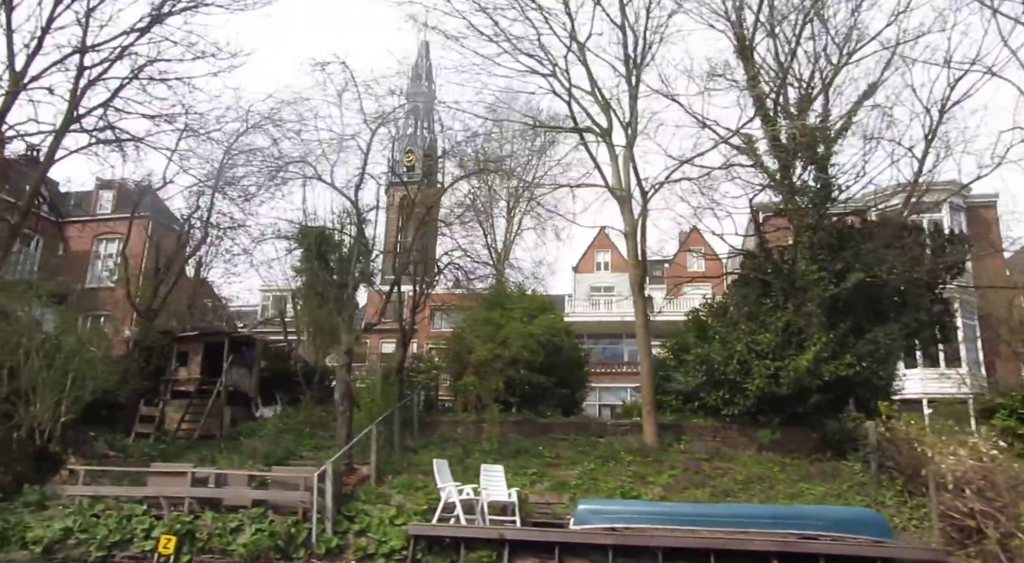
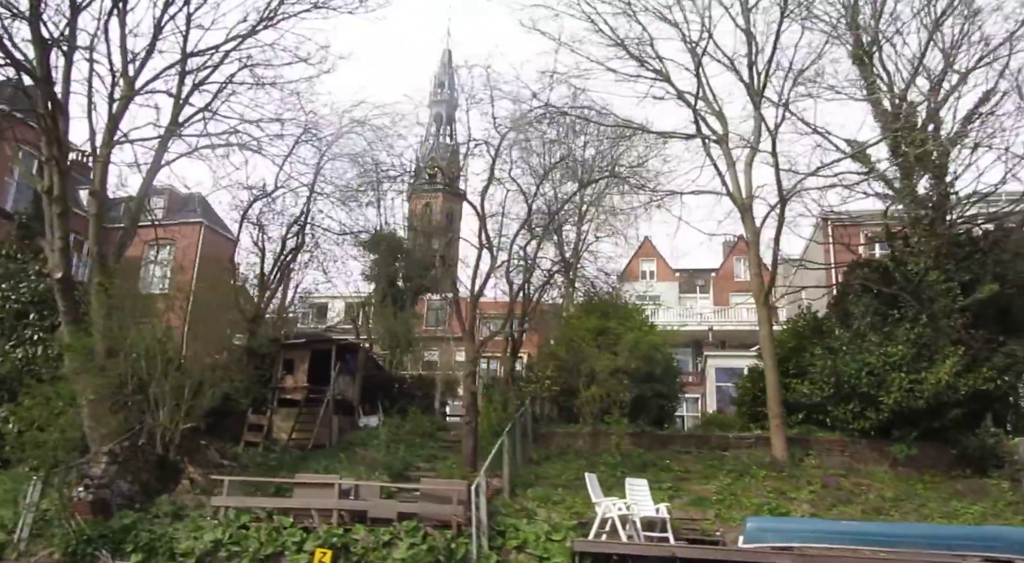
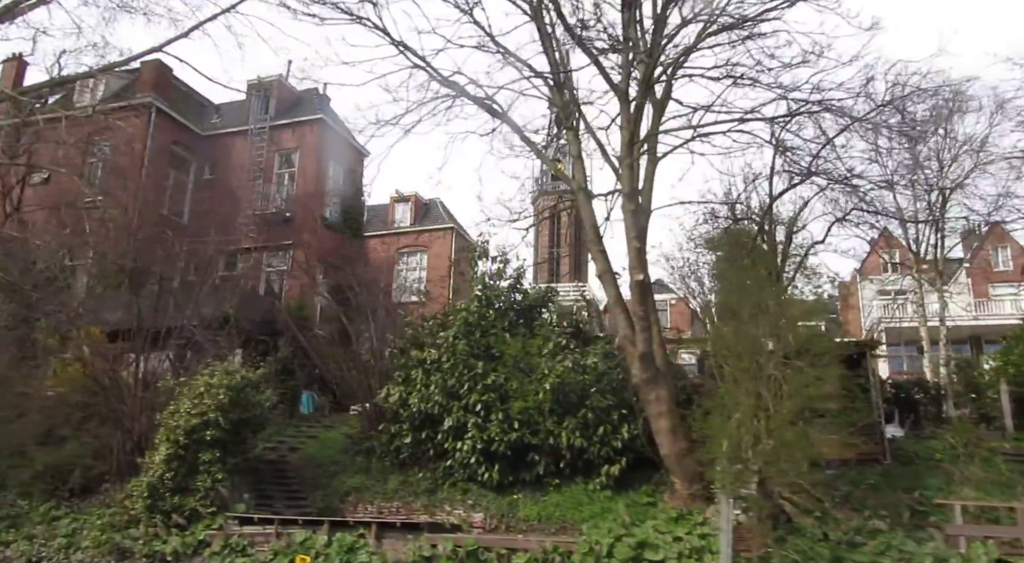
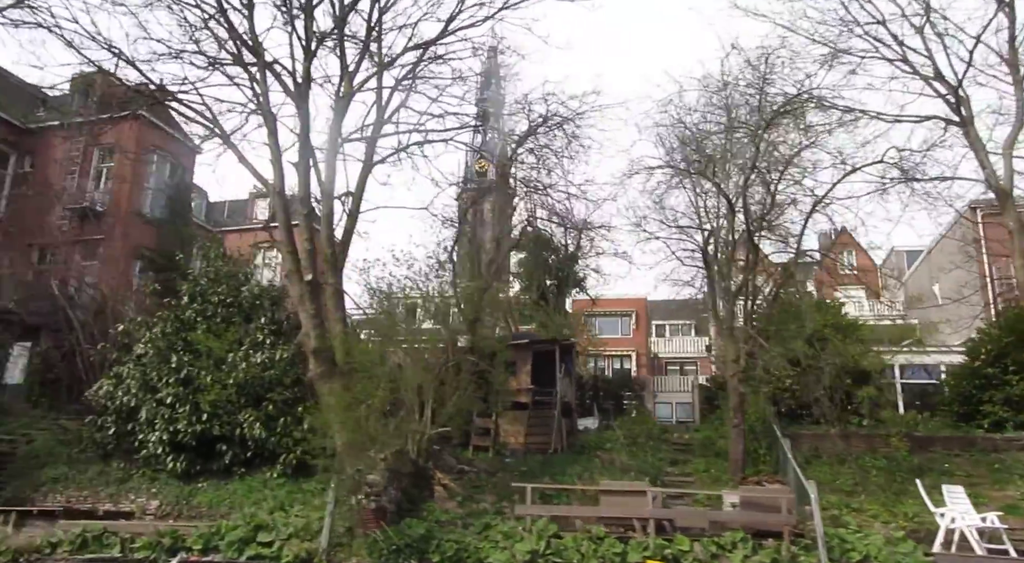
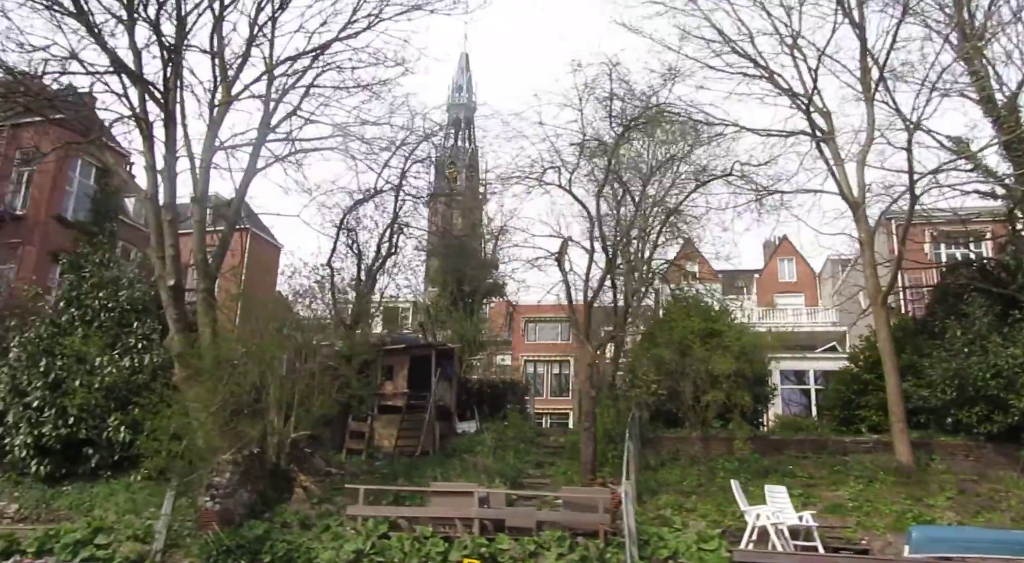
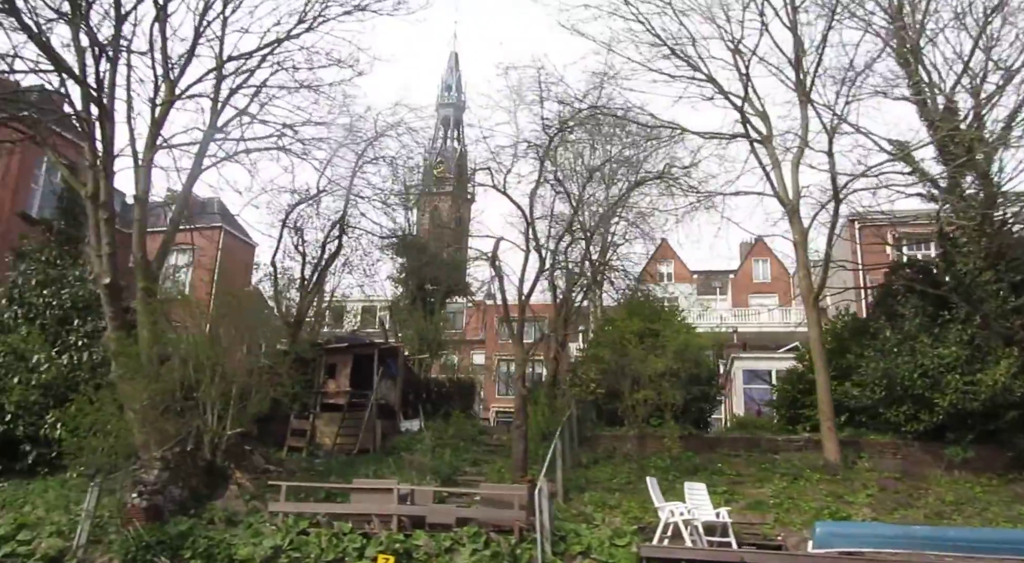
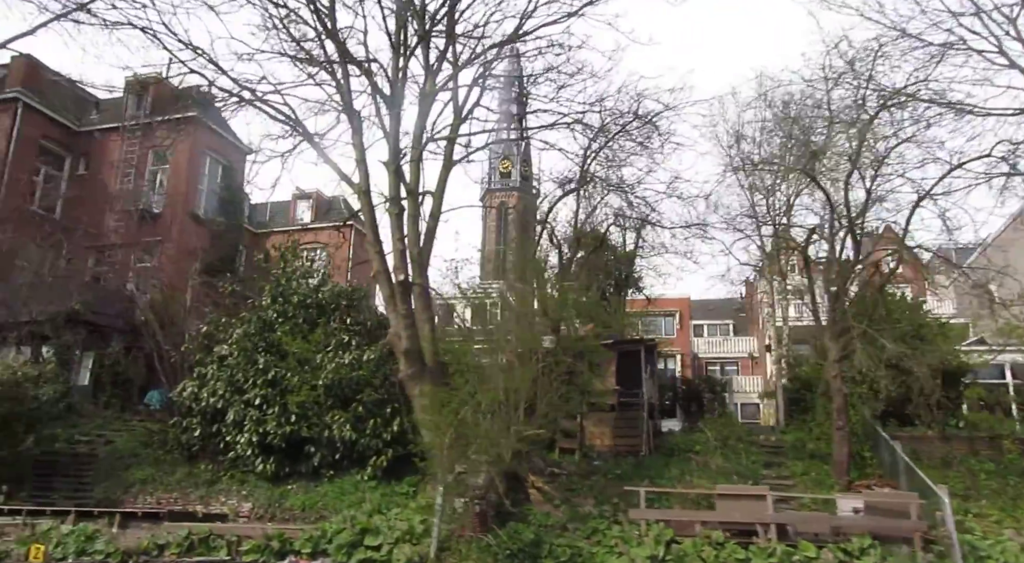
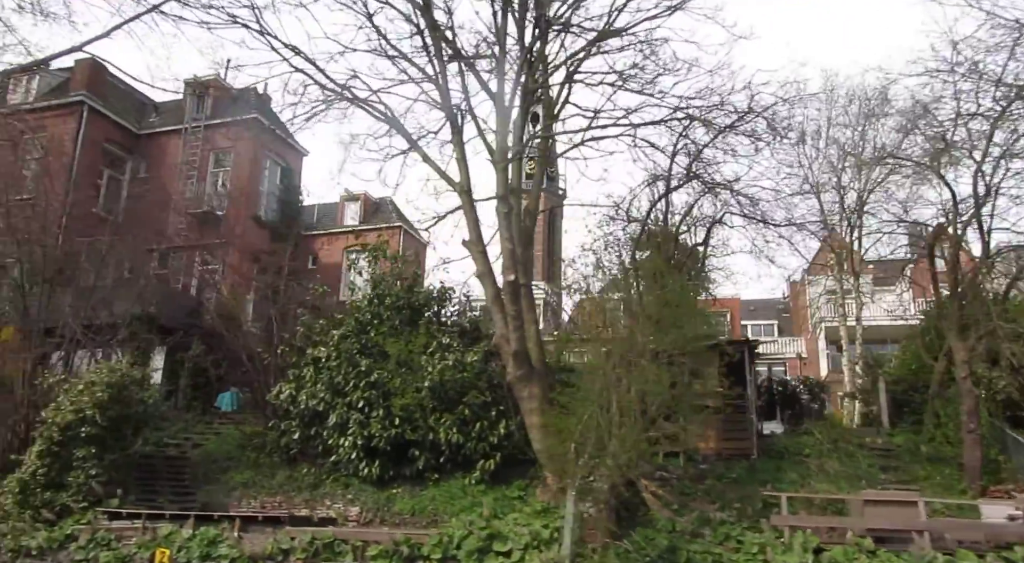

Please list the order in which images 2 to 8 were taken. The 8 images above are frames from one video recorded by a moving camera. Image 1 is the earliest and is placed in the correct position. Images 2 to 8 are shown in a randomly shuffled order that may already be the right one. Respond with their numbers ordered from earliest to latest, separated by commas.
2, 6, 5, 4, 7, 8, 3
